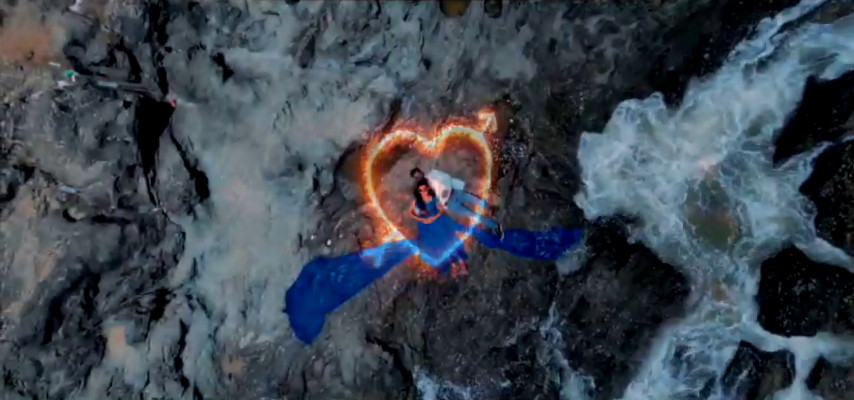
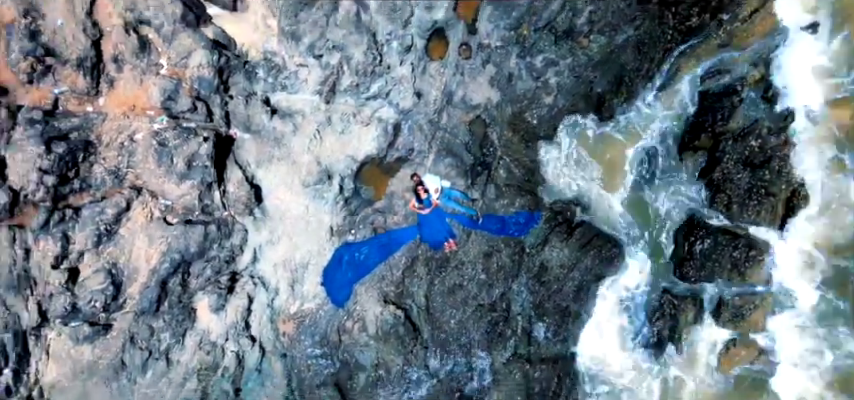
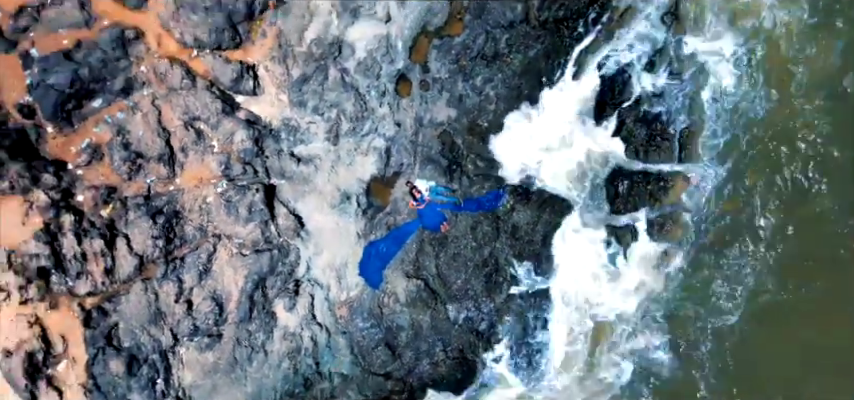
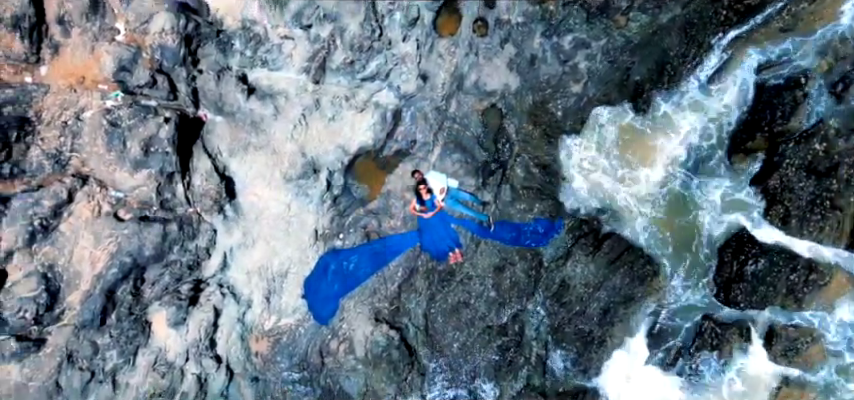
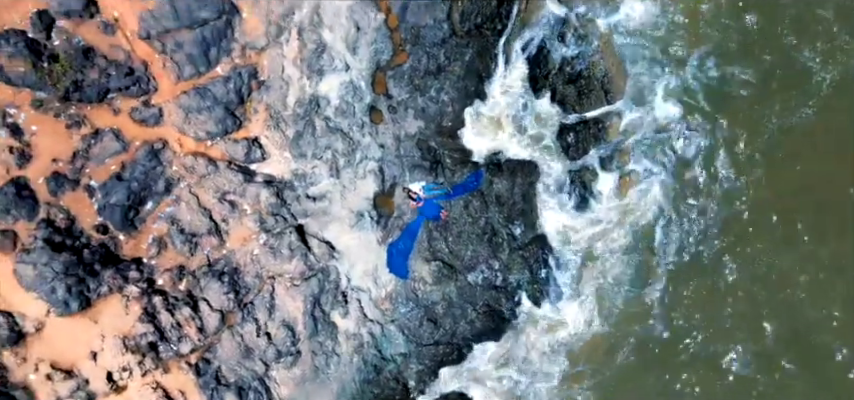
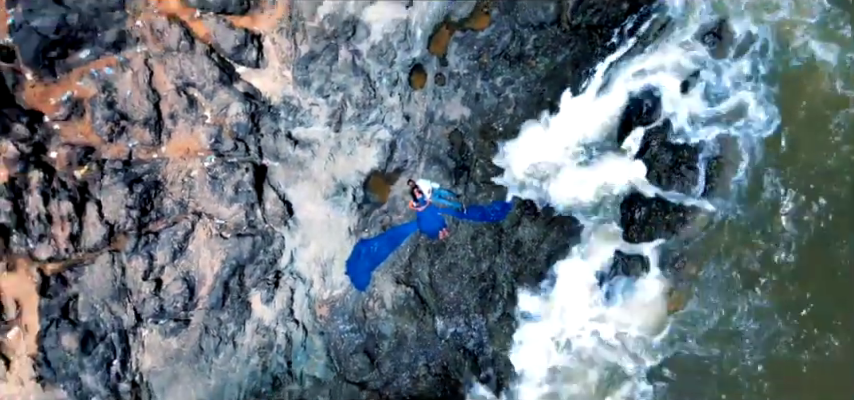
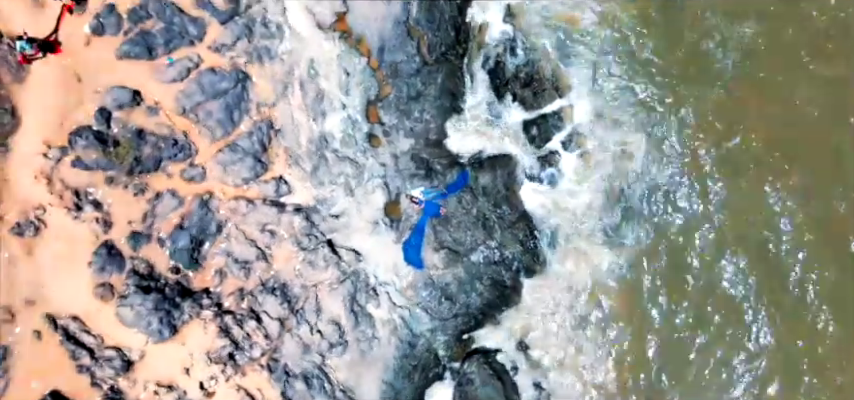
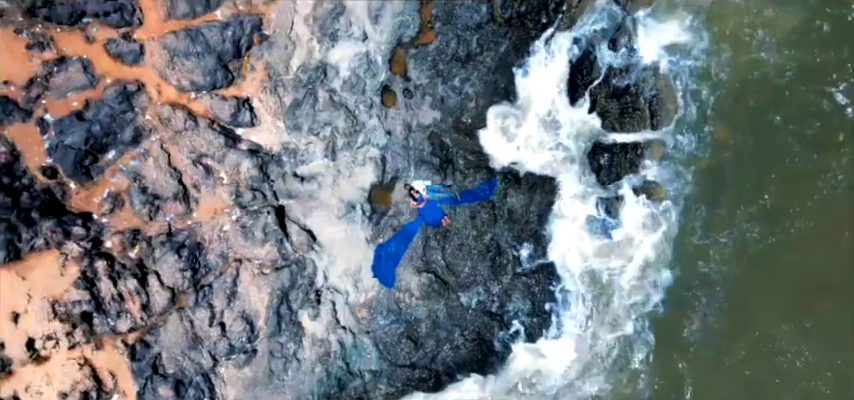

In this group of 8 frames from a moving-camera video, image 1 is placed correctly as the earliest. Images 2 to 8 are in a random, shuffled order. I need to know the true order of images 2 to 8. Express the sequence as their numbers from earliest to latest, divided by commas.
4, 2, 6, 3, 8, 5, 7
